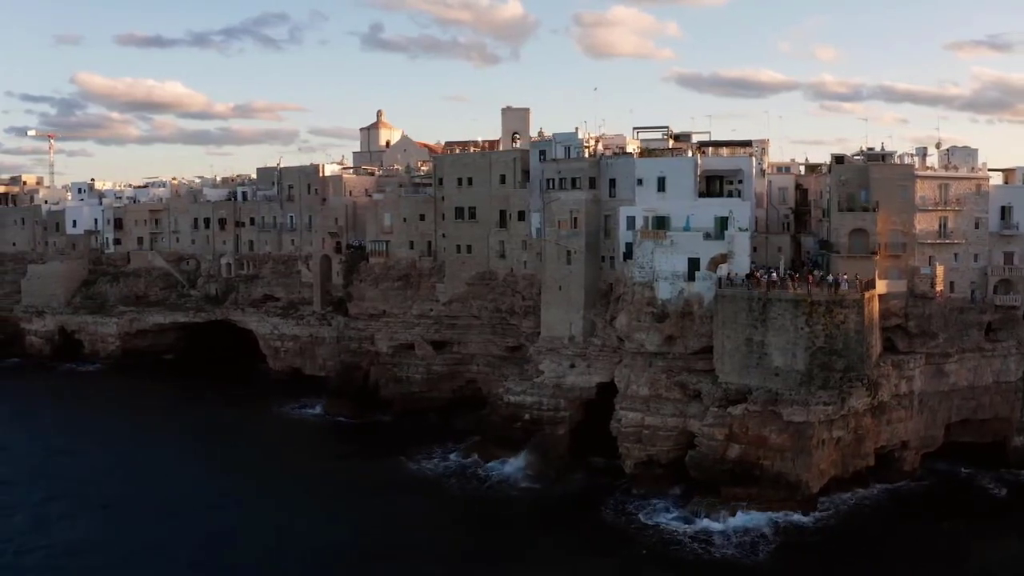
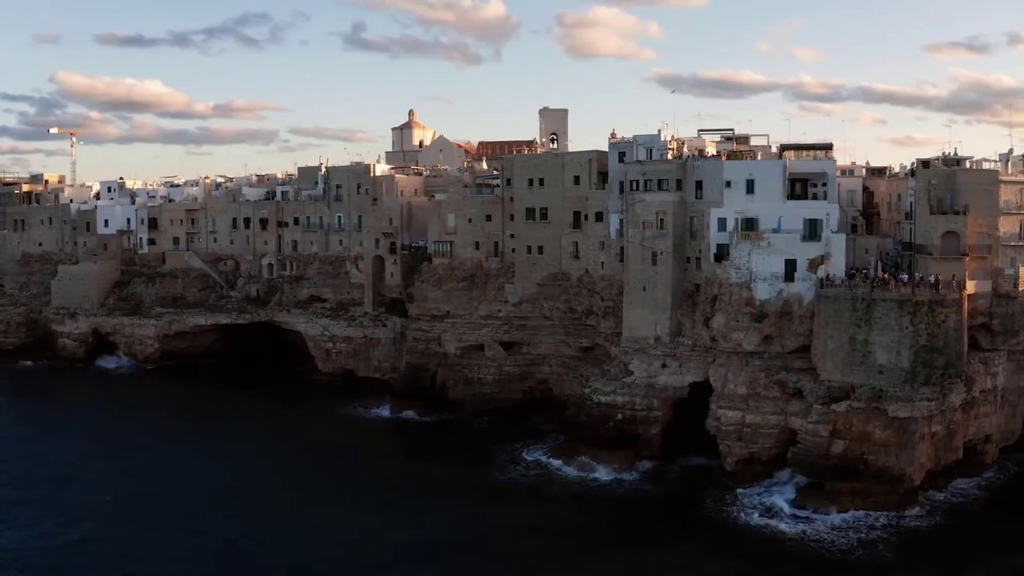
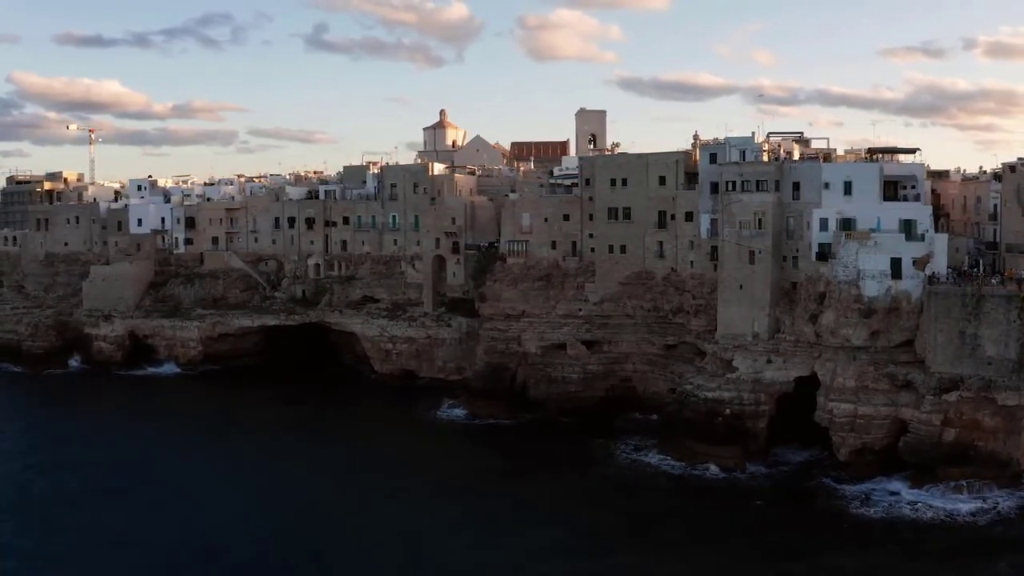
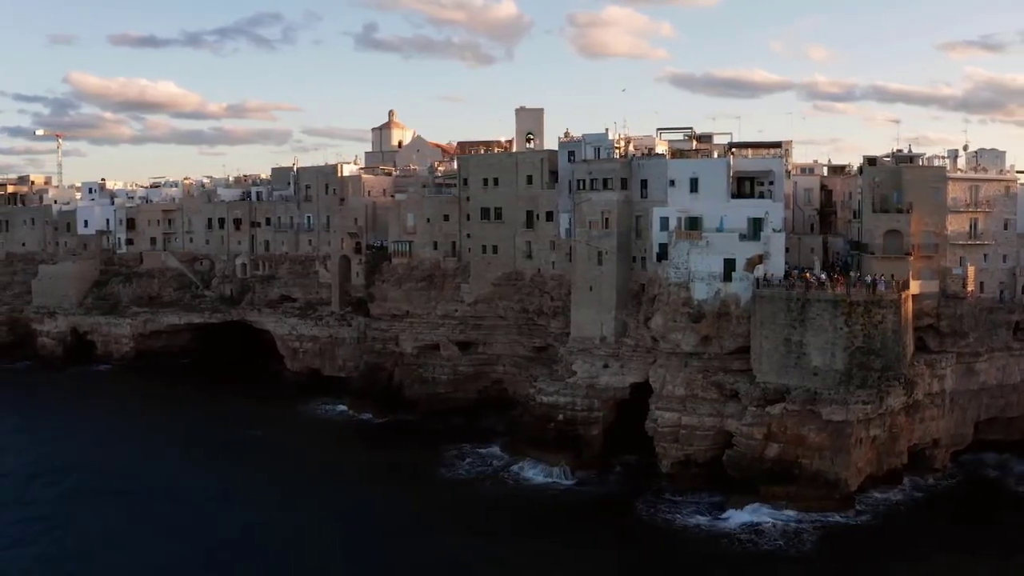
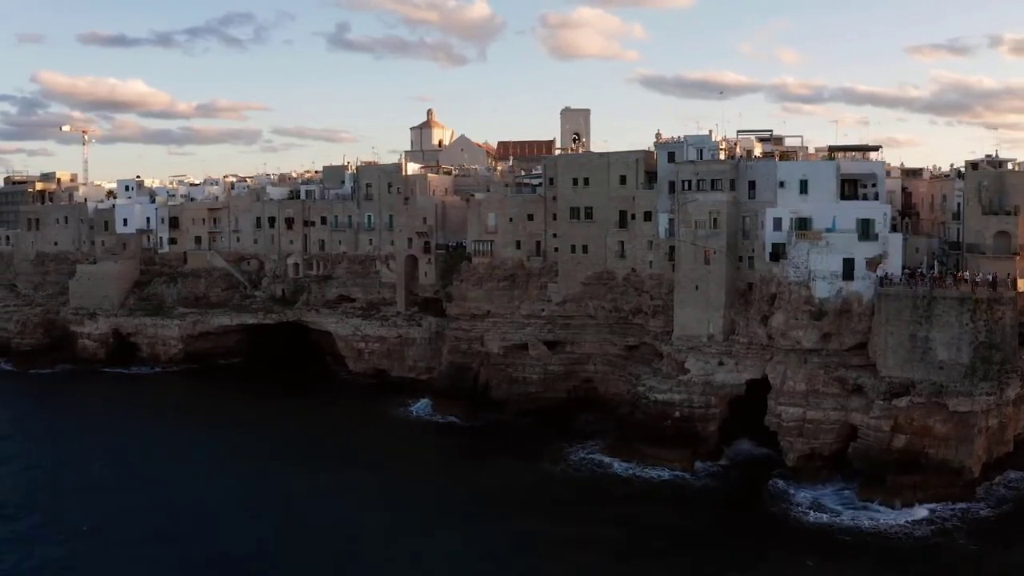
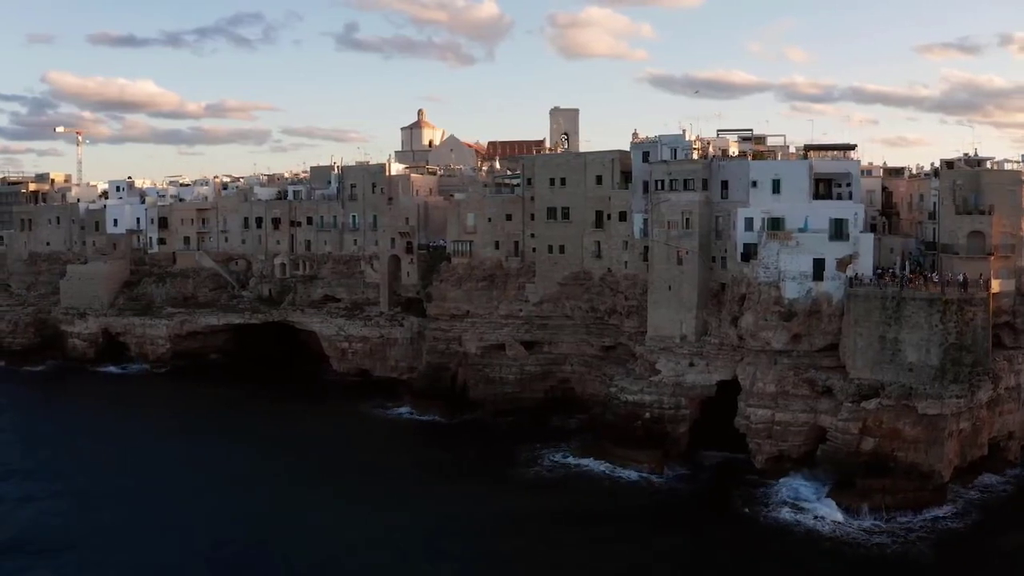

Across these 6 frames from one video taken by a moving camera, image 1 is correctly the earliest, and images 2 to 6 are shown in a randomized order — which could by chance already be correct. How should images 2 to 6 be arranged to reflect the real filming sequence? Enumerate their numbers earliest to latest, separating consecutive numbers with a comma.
4, 2, 6, 5, 3
